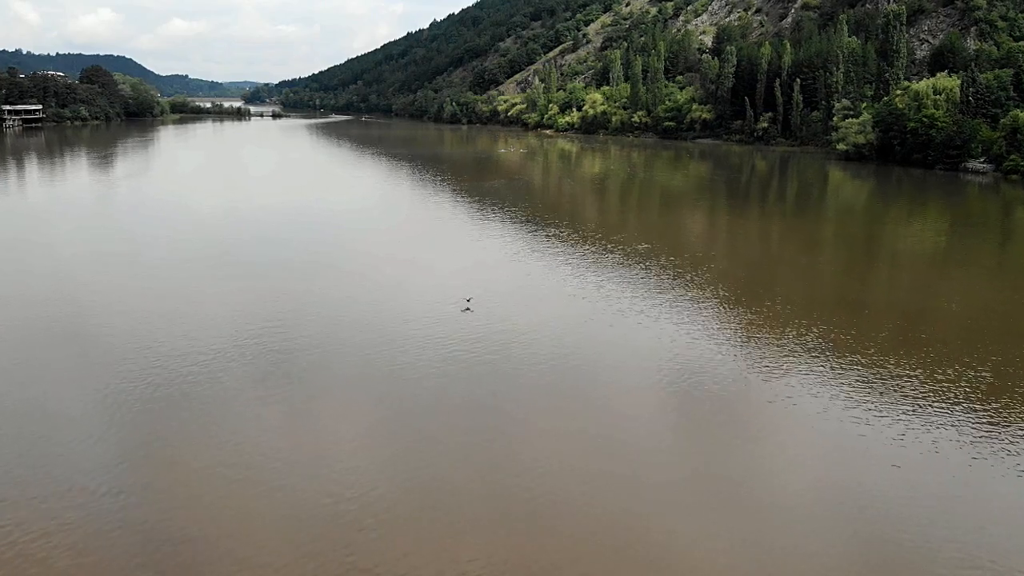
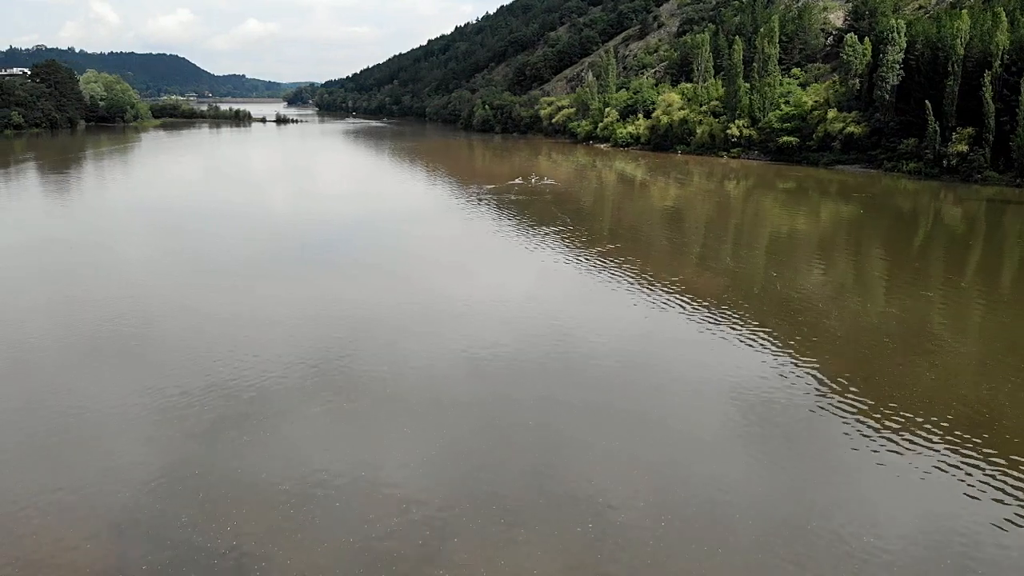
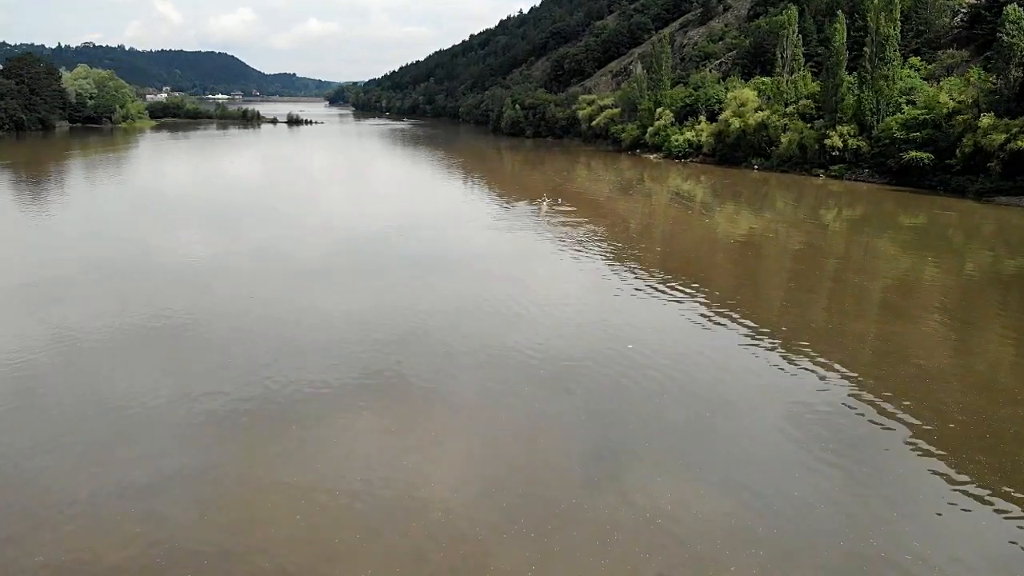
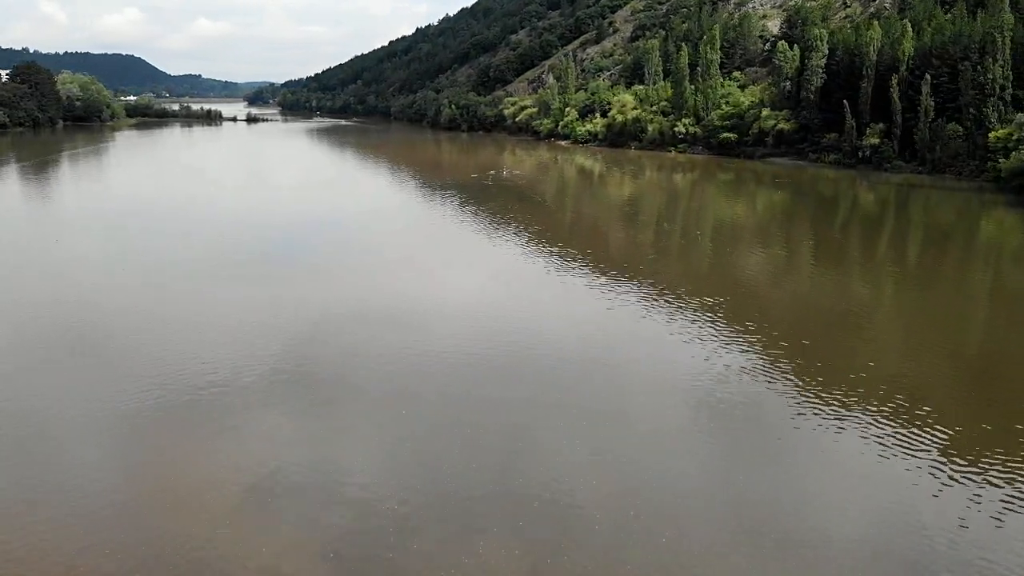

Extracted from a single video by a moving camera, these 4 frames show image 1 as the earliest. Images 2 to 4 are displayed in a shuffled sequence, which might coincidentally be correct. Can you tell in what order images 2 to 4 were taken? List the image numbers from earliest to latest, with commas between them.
4, 2, 3
